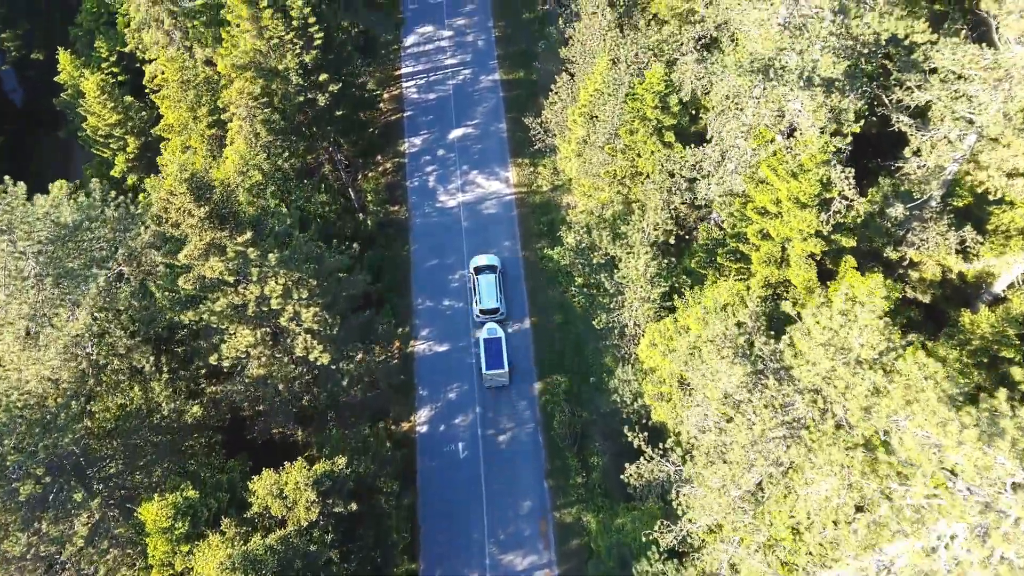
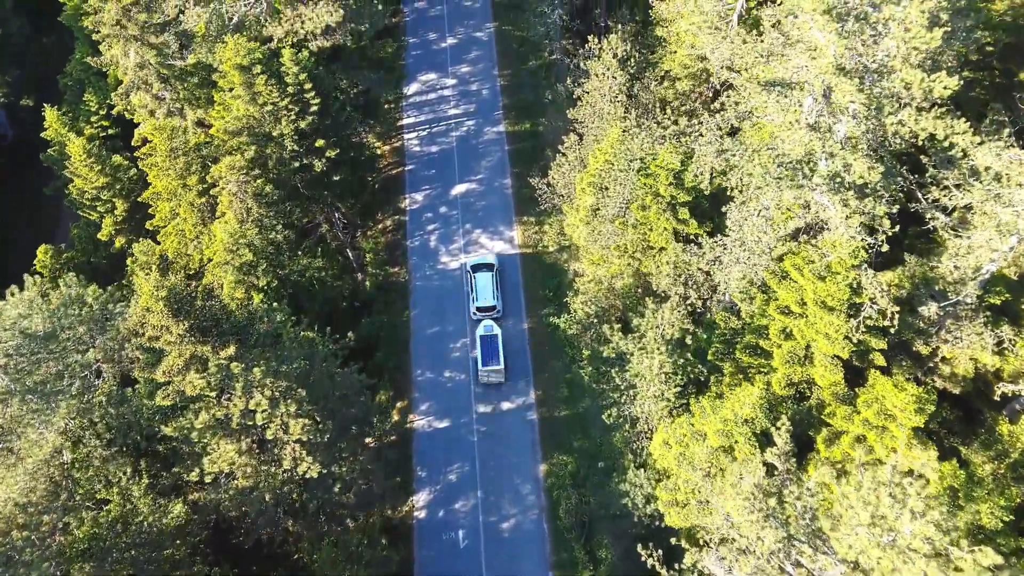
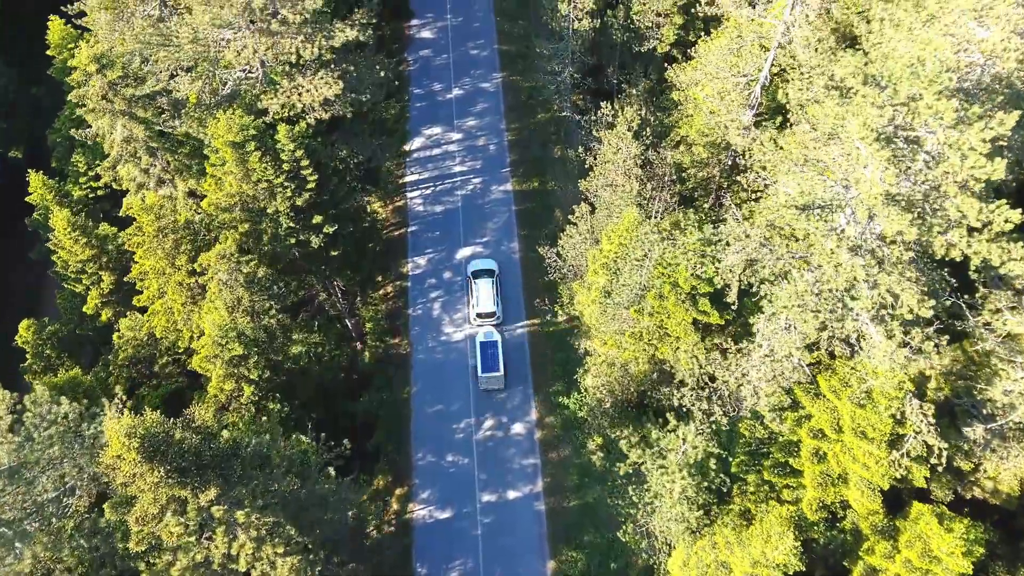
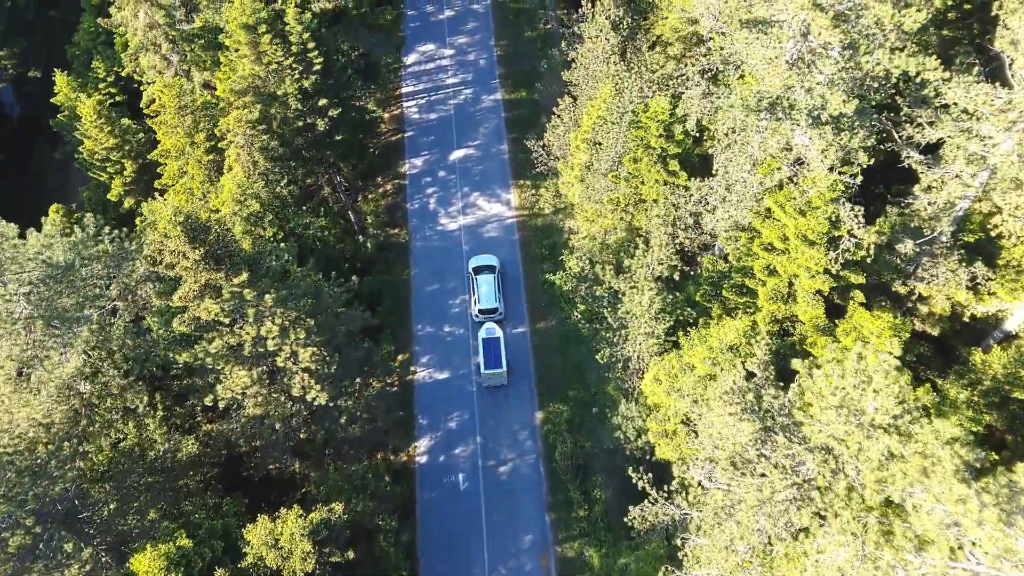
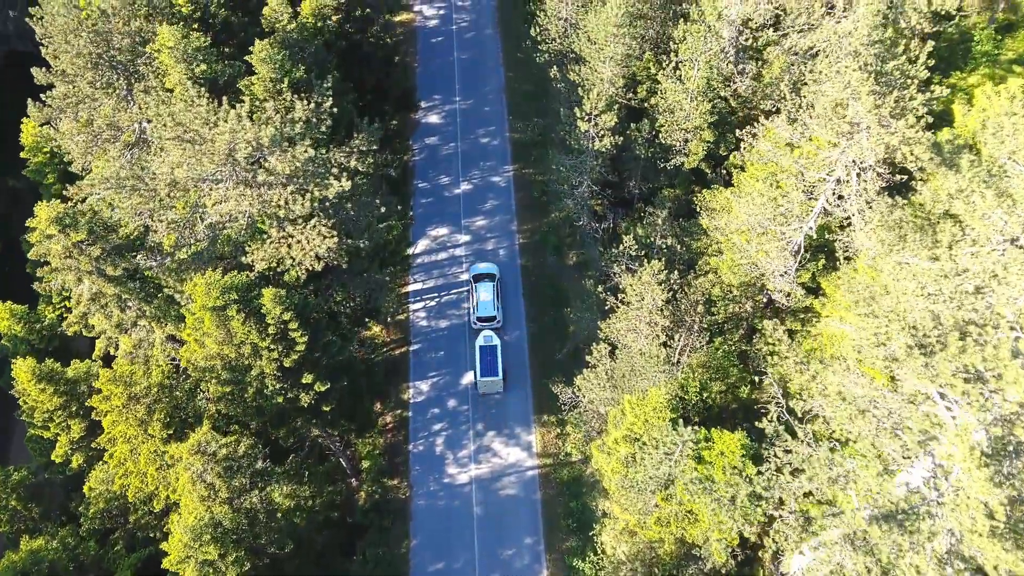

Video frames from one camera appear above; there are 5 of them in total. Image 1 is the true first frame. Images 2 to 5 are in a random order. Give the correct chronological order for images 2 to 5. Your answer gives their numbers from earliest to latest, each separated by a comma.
4, 2, 3, 5
